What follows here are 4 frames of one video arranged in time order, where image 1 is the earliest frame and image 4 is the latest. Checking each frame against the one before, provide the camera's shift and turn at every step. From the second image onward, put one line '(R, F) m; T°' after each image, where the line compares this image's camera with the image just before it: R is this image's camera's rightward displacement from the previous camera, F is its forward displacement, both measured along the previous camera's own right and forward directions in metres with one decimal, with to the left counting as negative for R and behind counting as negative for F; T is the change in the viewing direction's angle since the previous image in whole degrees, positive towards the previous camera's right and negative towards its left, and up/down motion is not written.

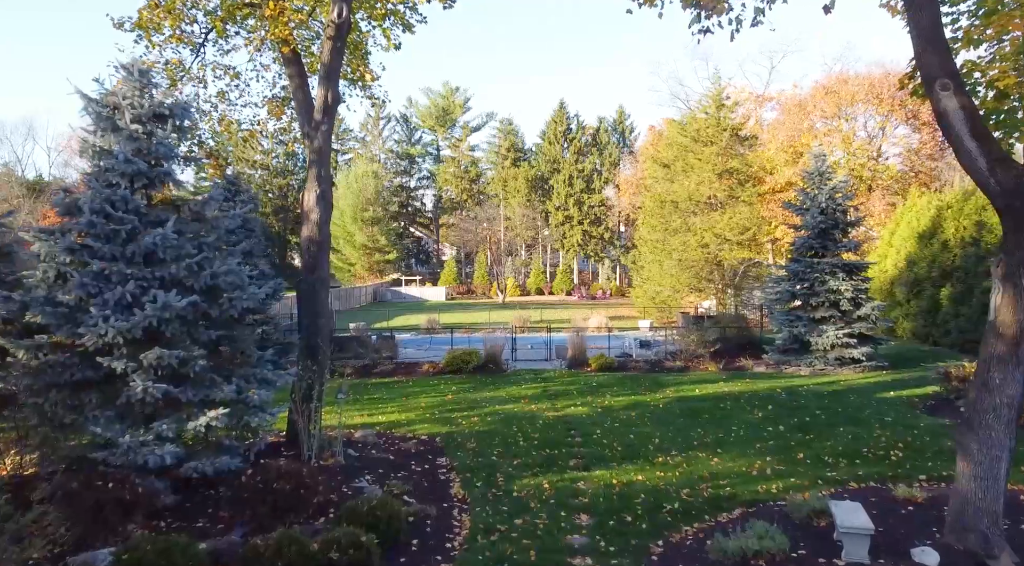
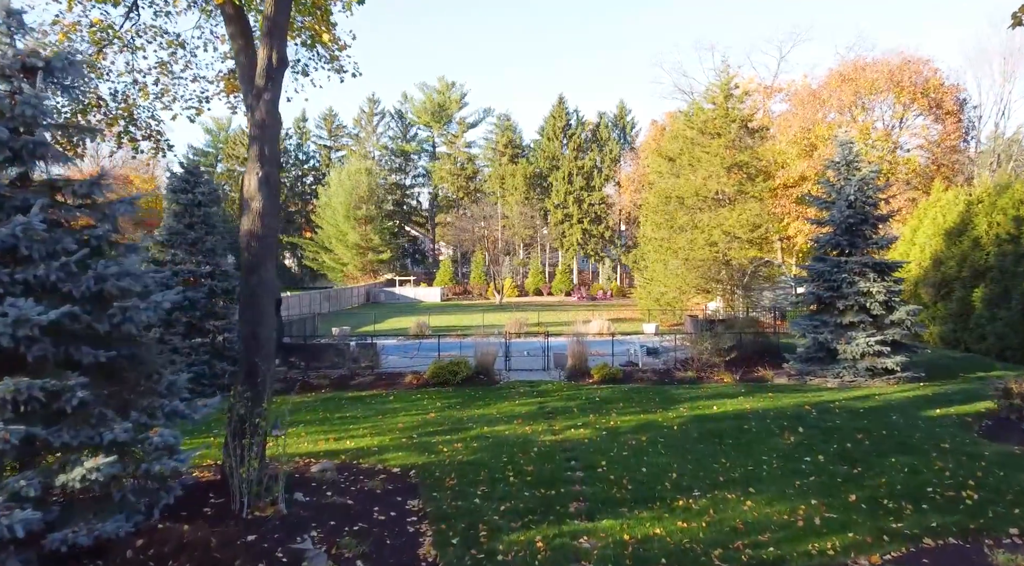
(+0.1, +1.7) m; 0°
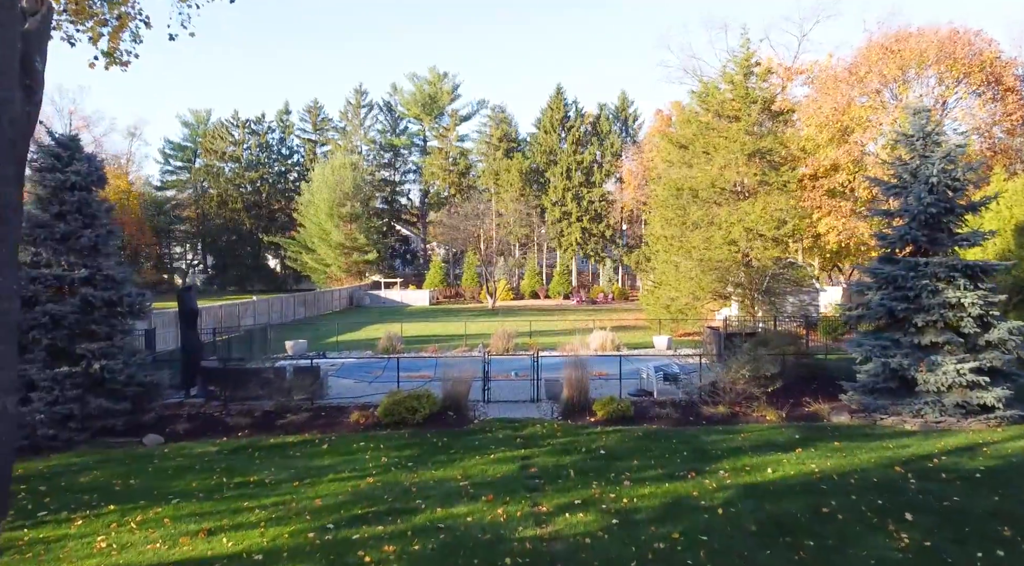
(+0.3, +3.5) m; 0°
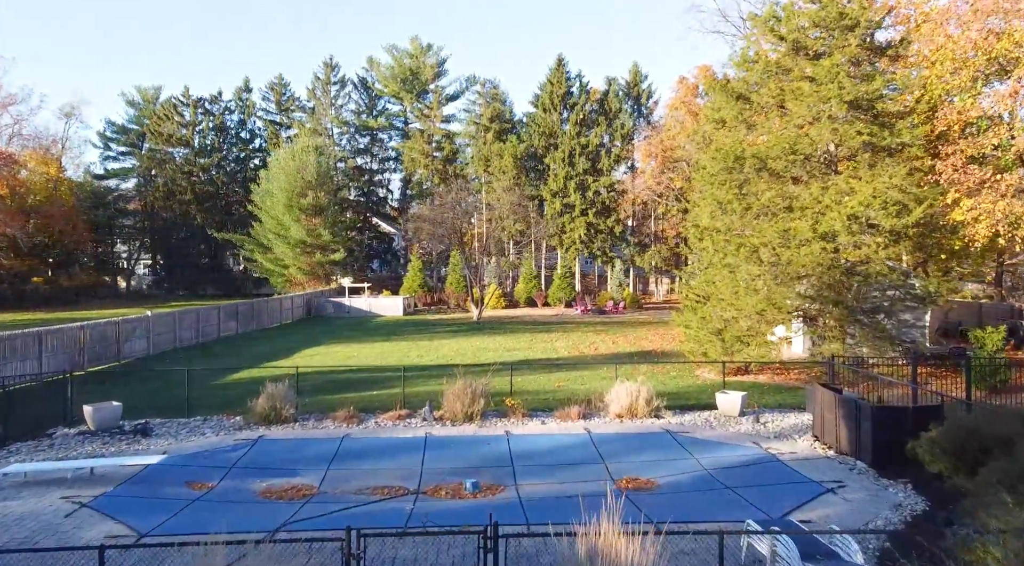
(+0.5, +8.0) m; 0°
